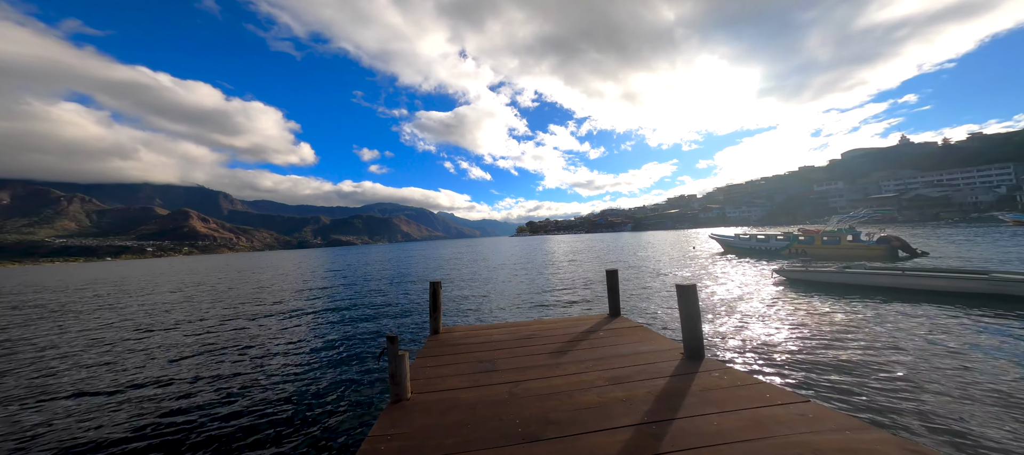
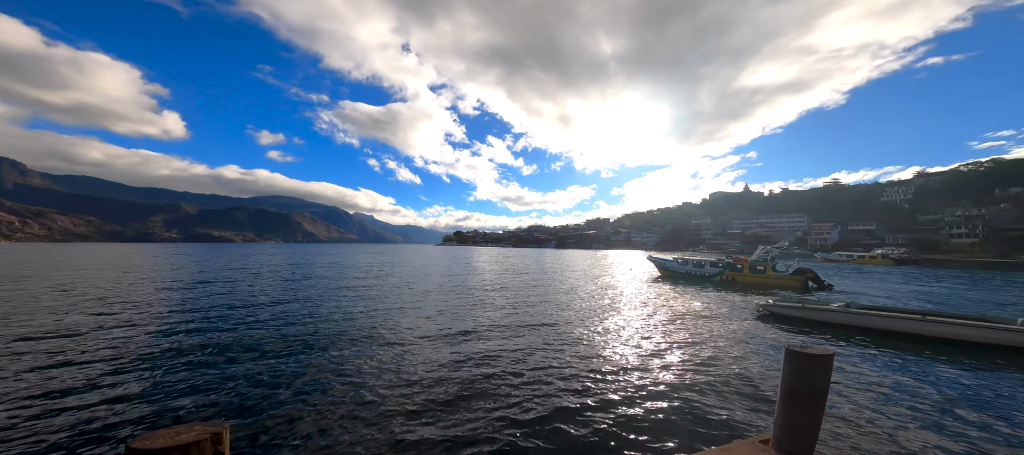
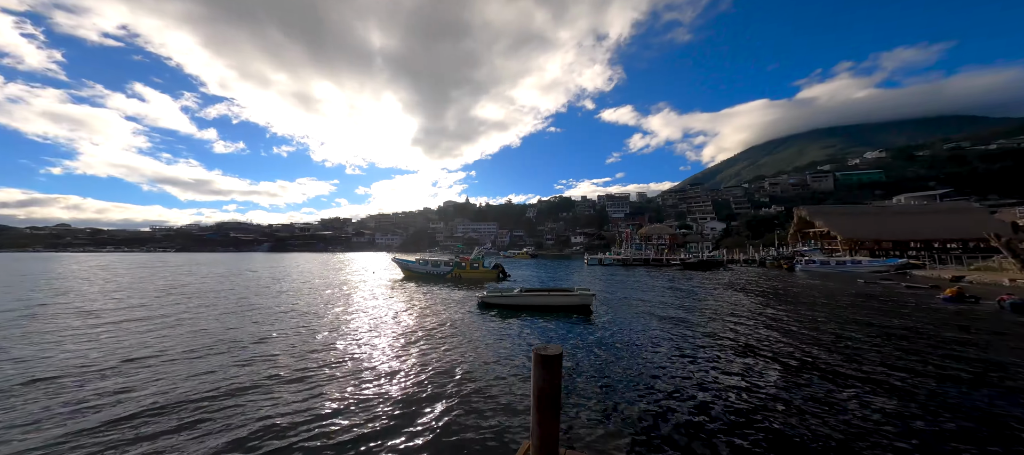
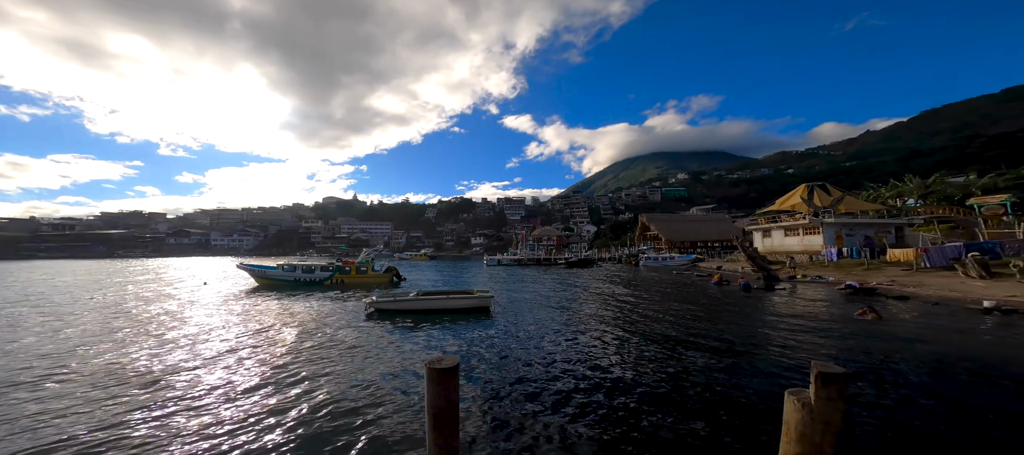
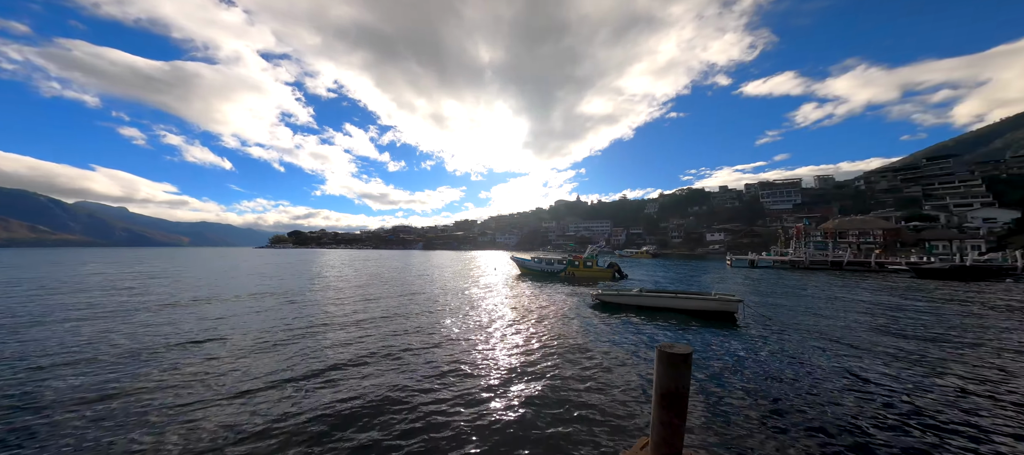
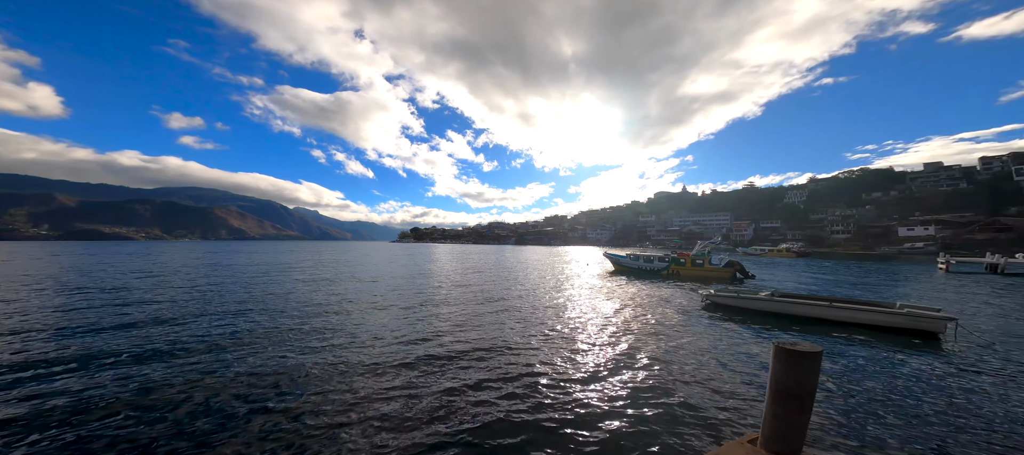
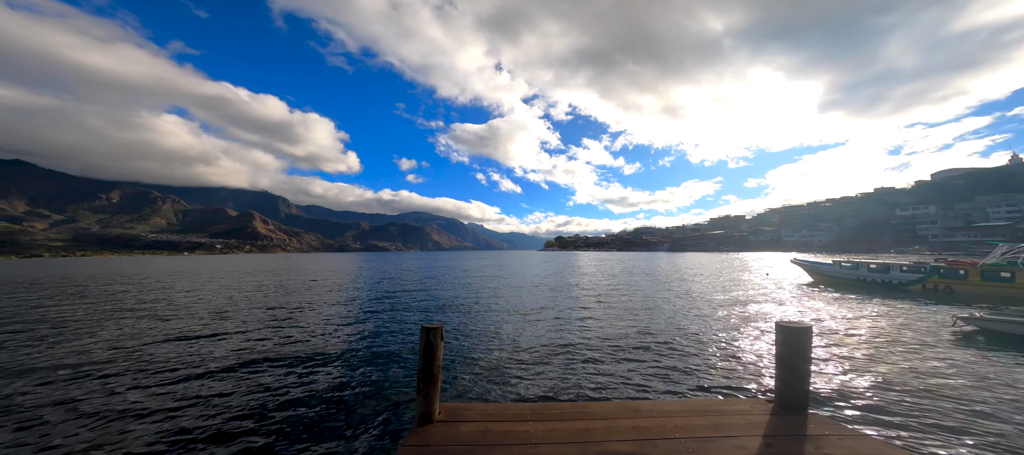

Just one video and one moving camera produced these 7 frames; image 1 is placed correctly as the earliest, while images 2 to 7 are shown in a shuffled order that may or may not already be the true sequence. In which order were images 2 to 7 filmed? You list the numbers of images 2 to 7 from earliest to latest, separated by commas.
7, 2, 6, 5, 3, 4
